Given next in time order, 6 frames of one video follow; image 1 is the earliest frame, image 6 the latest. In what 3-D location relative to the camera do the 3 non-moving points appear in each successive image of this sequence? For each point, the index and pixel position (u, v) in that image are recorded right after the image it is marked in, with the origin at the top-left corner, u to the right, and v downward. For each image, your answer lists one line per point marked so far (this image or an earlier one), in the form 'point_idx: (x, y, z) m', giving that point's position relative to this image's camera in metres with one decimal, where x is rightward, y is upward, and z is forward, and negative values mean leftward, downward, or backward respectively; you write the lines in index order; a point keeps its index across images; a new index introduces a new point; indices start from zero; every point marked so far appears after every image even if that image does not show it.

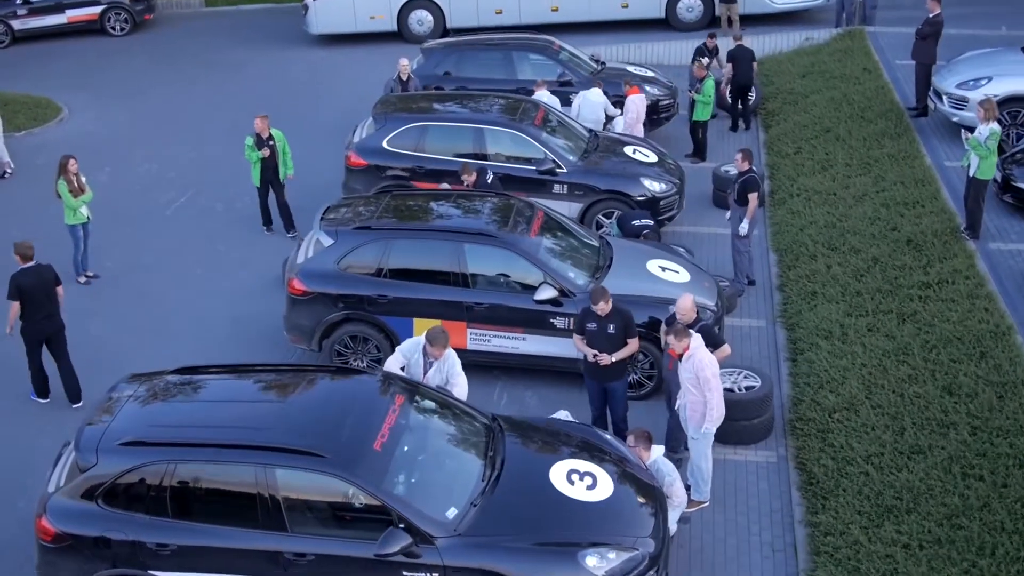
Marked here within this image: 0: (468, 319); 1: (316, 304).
0: (-0.4, -0.3, +10.0) m
1: (-1.7, -0.1, +10.2) m
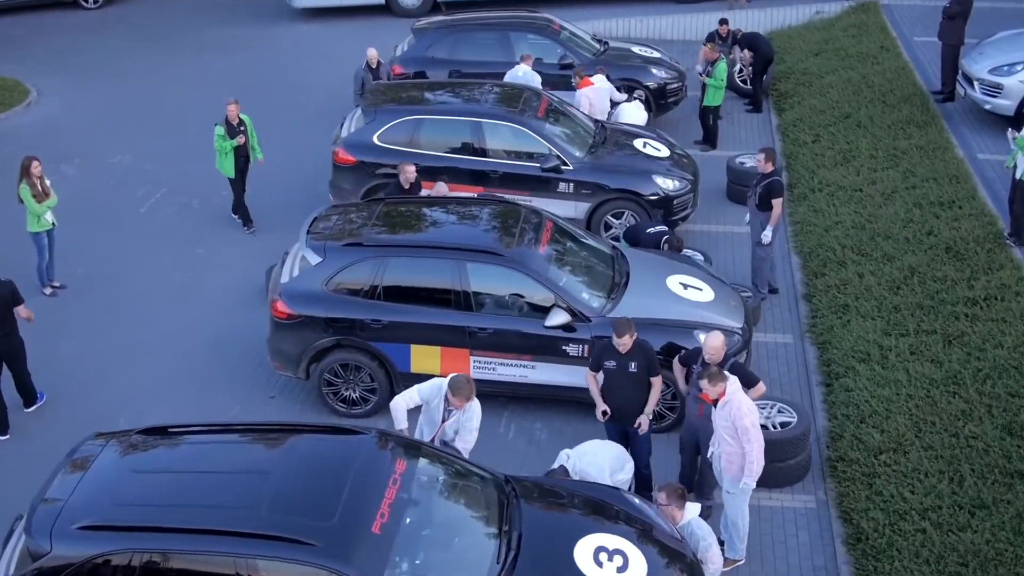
0: (-0.3, -0.4, +9.1) m
1: (-1.6, -0.3, +9.2) m
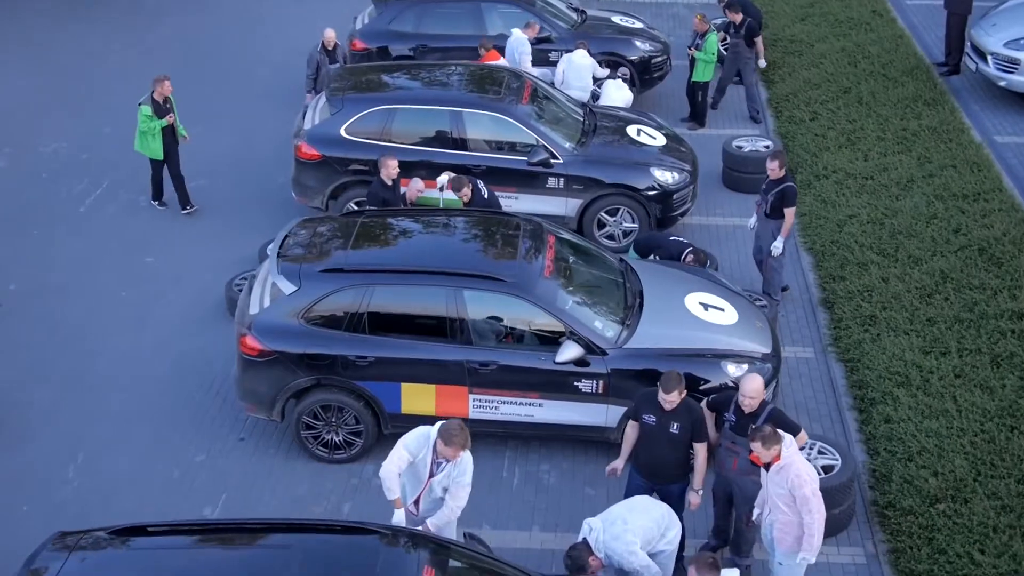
0: (-0.3, -0.6, +8.0) m
1: (-1.6, -0.5, +8.1) m
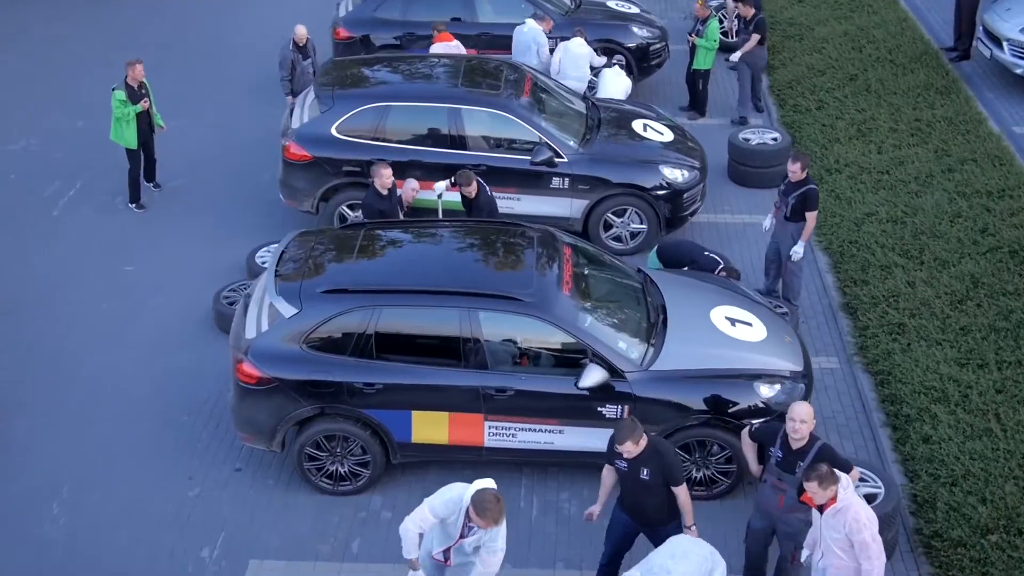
0: (-0.2, -0.8, +7.5) m
1: (-1.5, -0.7, +7.5) m
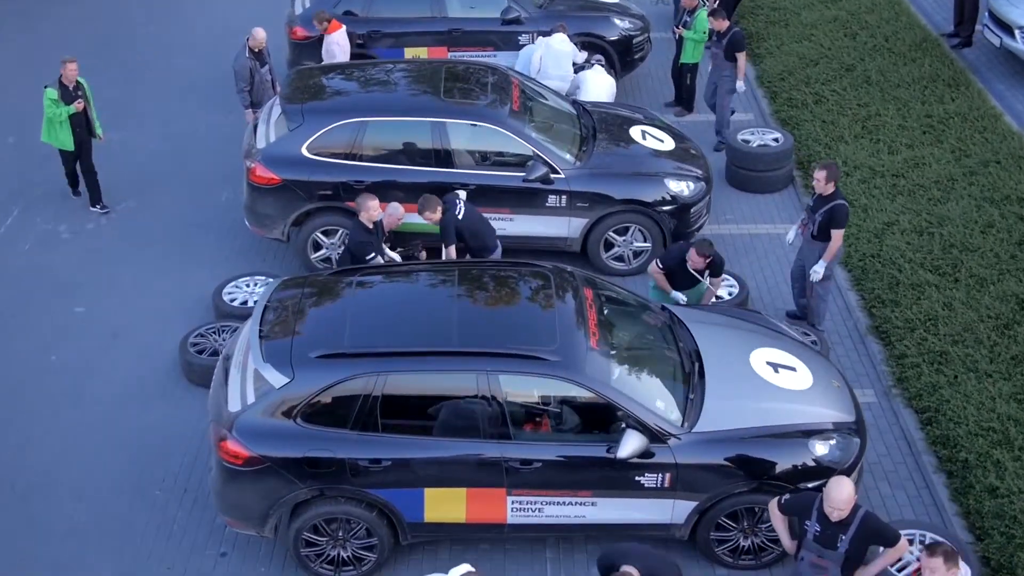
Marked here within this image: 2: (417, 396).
0: (0.0, -1.1, +6.6) m
1: (-1.3, -1.0, +6.5) m
2: (-0.5, -0.6, +6.5) m
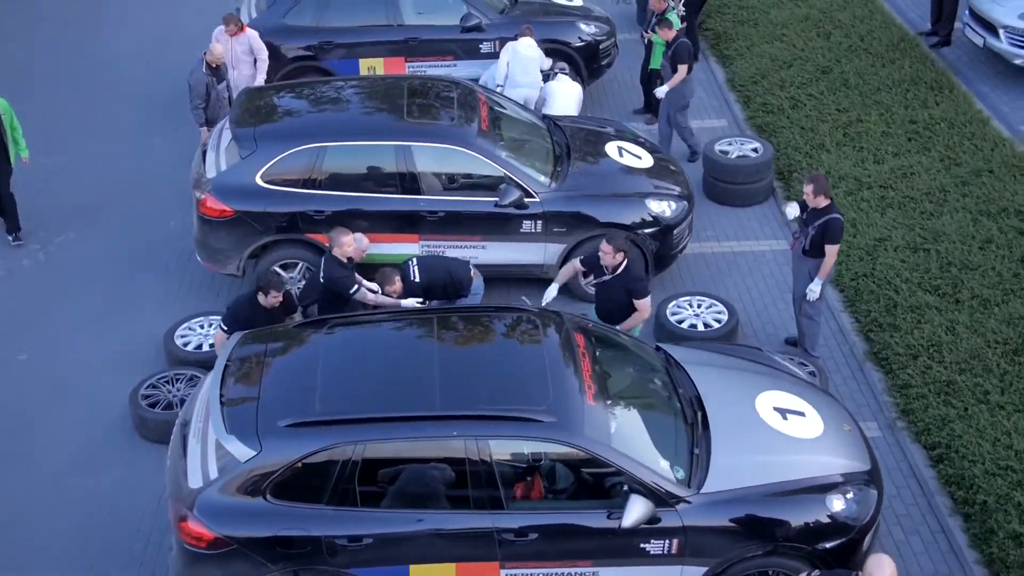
0: (0.0, -1.3, +6.0) m
1: (-1.4, -1.3, +5.9) m
2: (-0.6, -0.9, +5.9) m
